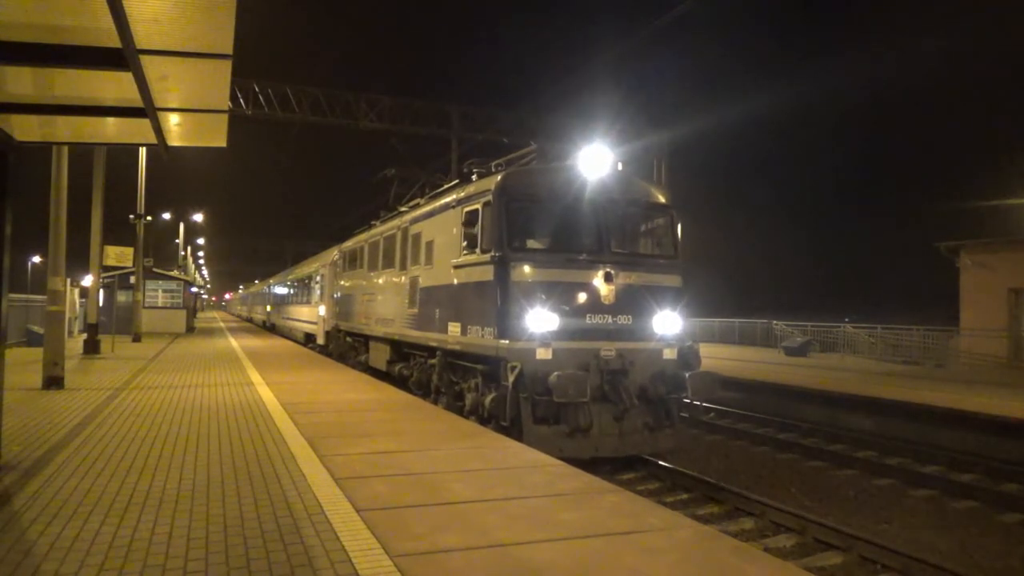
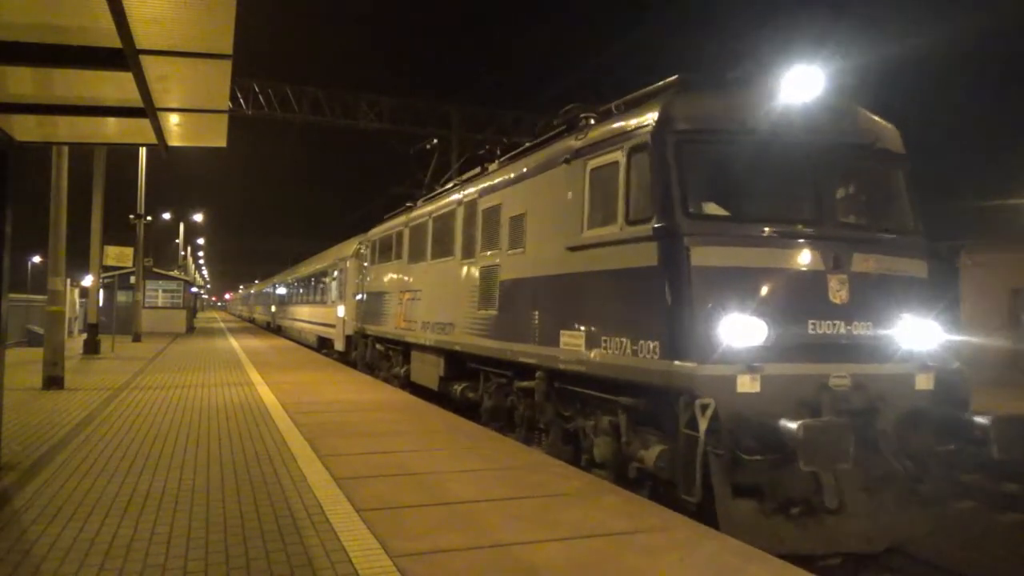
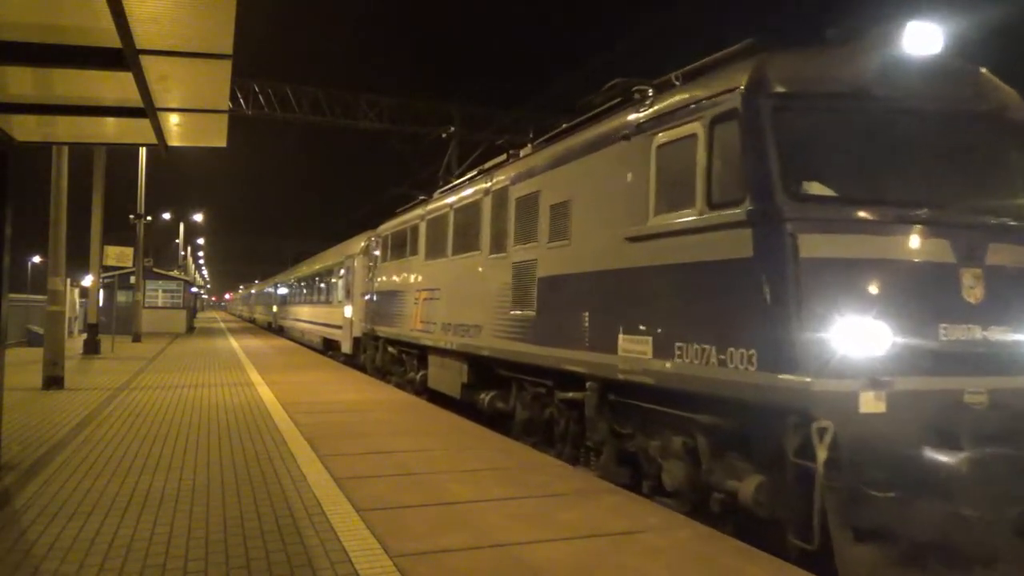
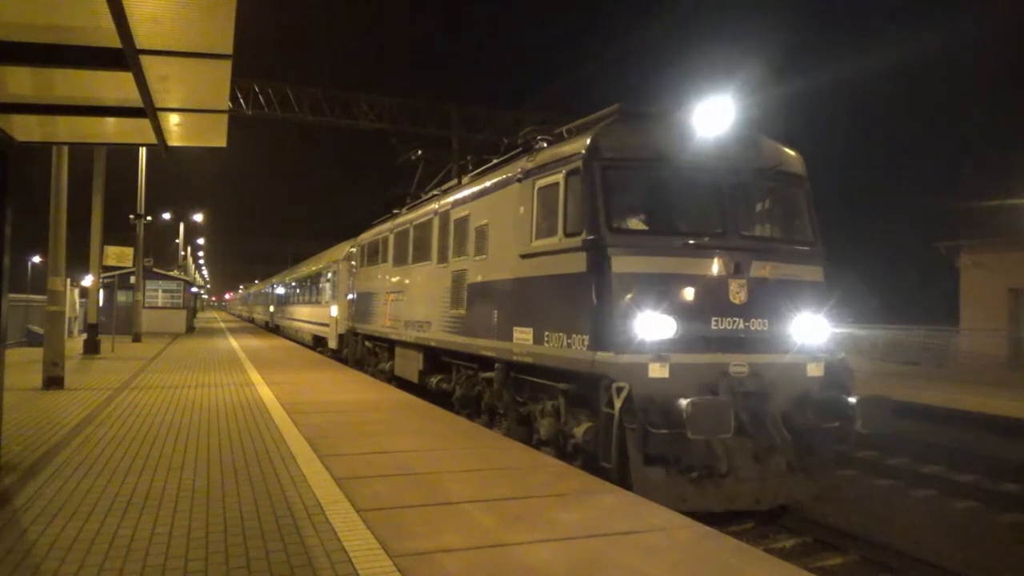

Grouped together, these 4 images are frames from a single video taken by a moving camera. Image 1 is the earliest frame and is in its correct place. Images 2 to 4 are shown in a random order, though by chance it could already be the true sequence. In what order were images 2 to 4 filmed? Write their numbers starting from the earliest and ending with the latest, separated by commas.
4, 2, 3
